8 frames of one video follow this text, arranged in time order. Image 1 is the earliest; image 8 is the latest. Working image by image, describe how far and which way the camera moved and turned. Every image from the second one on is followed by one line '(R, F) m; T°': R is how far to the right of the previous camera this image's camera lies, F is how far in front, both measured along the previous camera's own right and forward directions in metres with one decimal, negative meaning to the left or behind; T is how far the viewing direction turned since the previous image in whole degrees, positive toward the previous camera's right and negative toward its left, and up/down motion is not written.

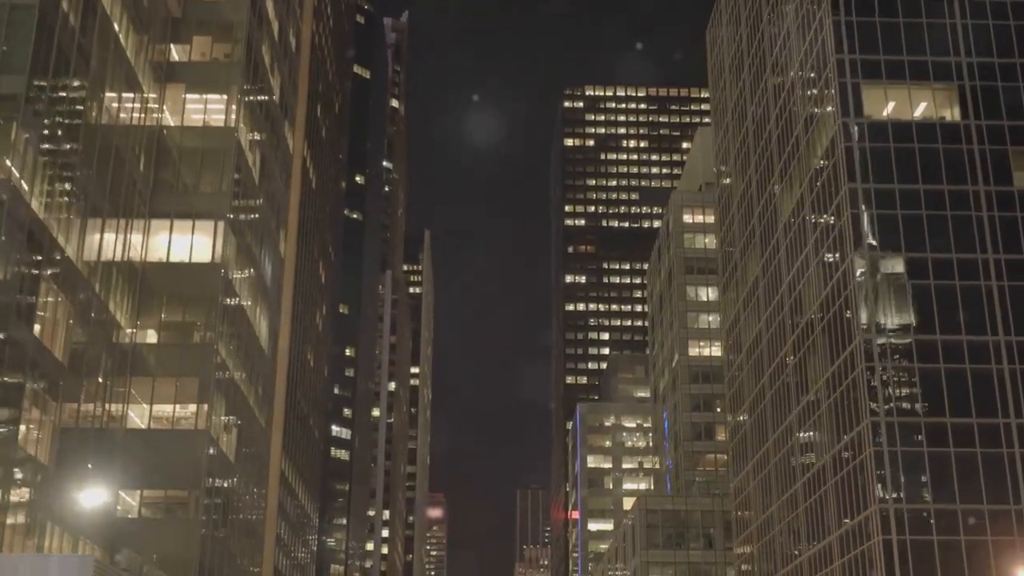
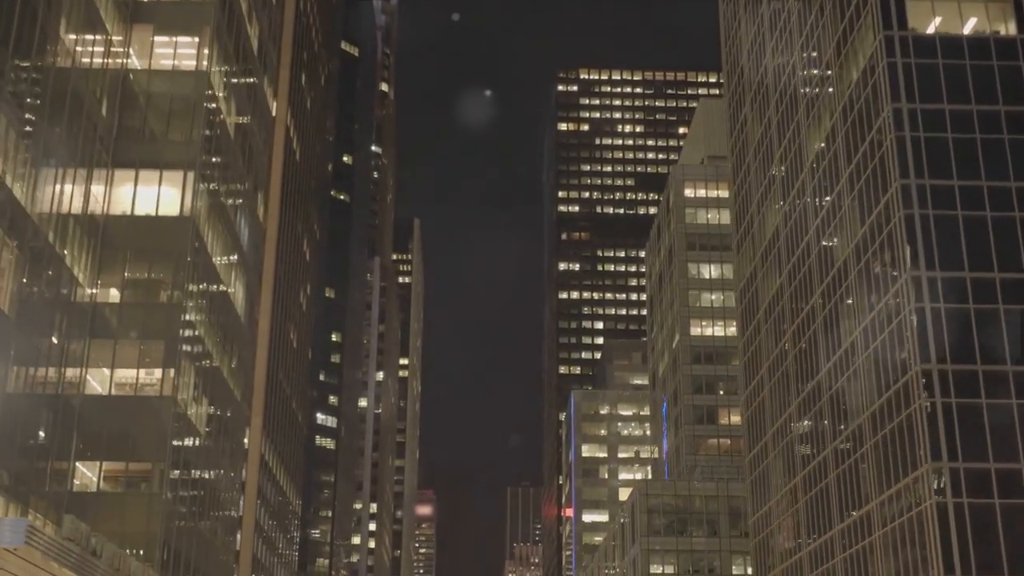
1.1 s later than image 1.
(-0.3, +7.5) m; 0°
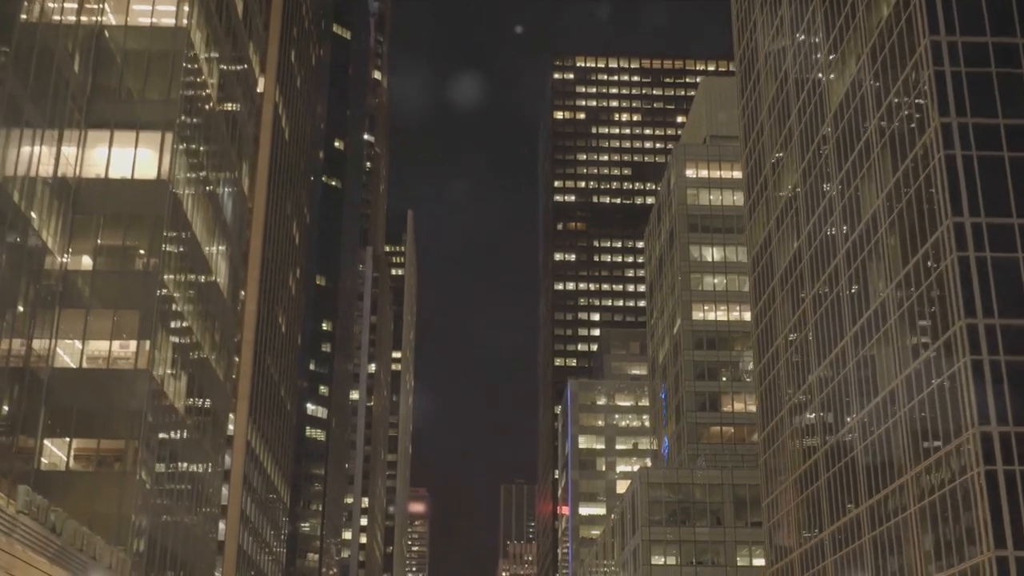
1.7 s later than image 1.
(-0.3, +5.0) m; 0°
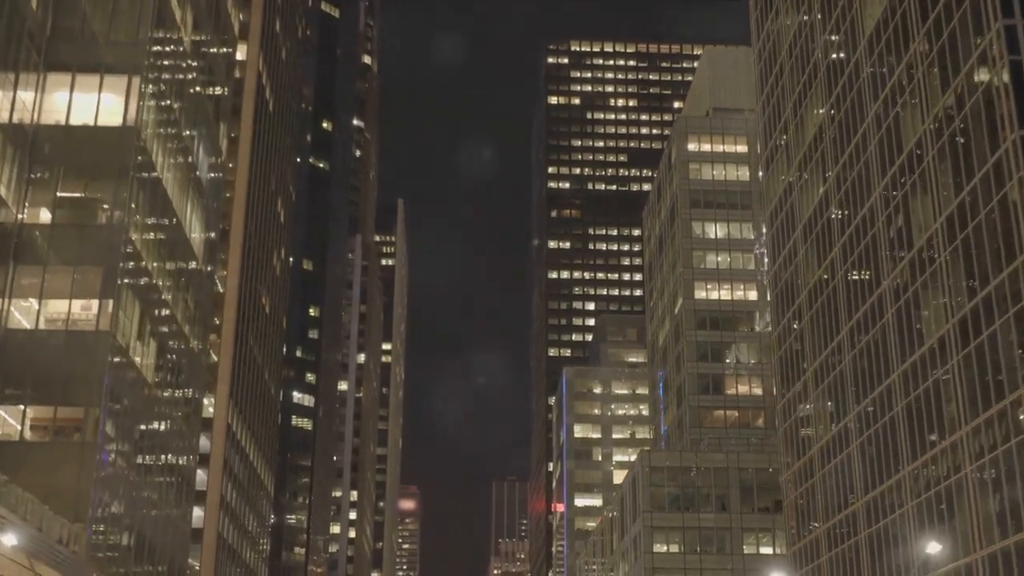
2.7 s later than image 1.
(-0.3, +6.3) m; 0°
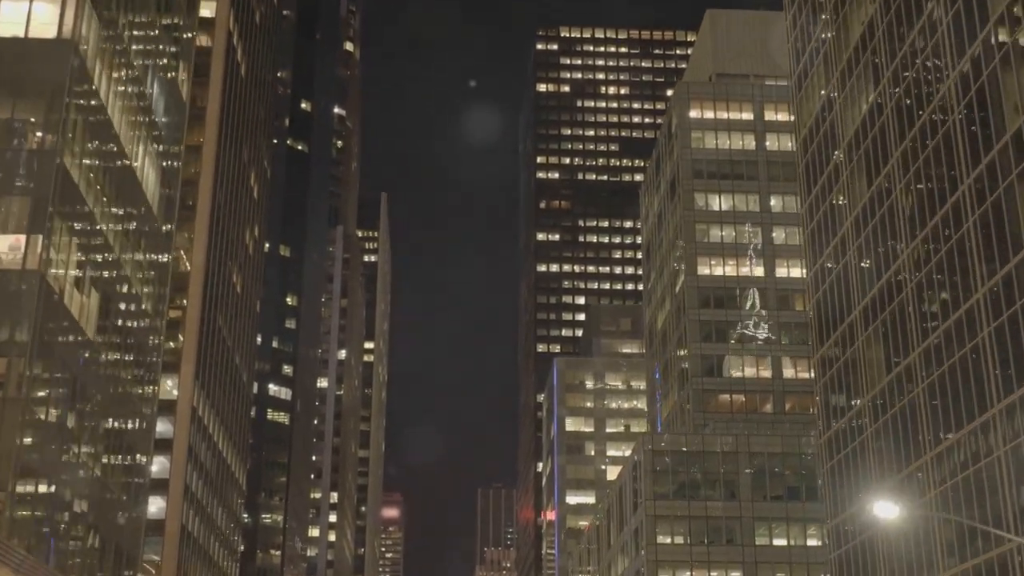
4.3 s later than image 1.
(-0.5, +9.6) m; +1°
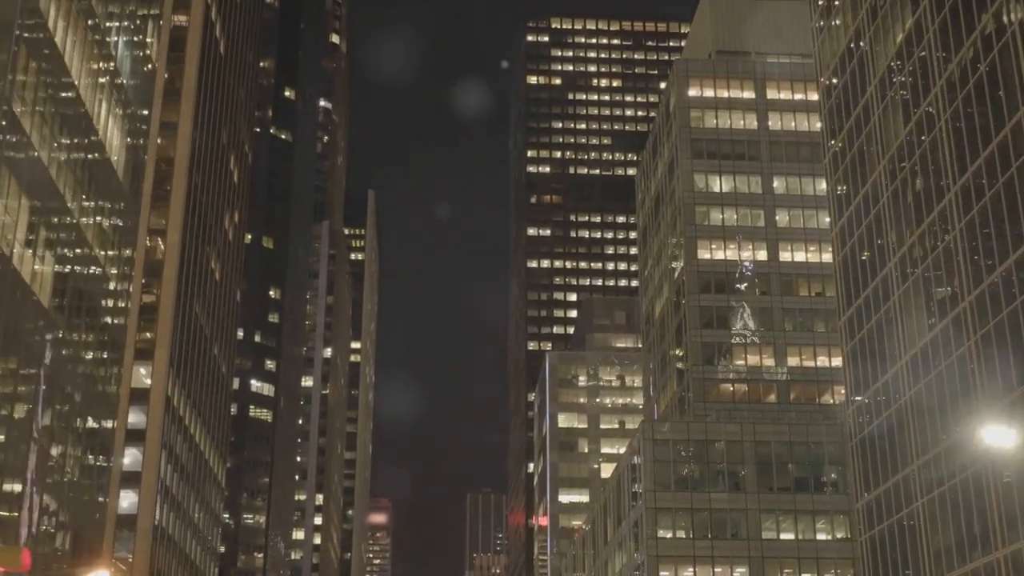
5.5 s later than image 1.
(-0.3, +5.8) m; +1°
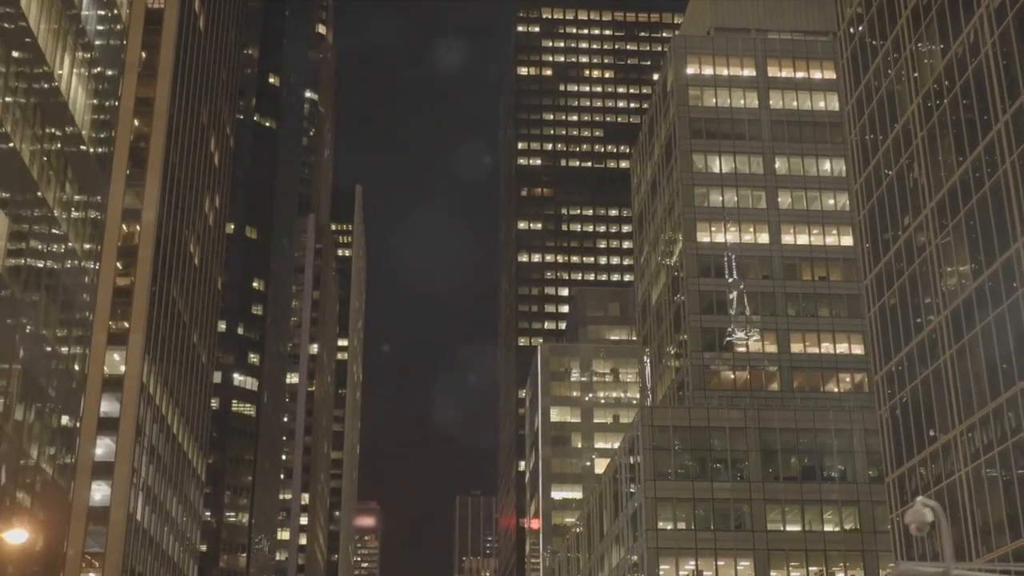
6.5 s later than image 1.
(-0.3, +4.9) m; +1°
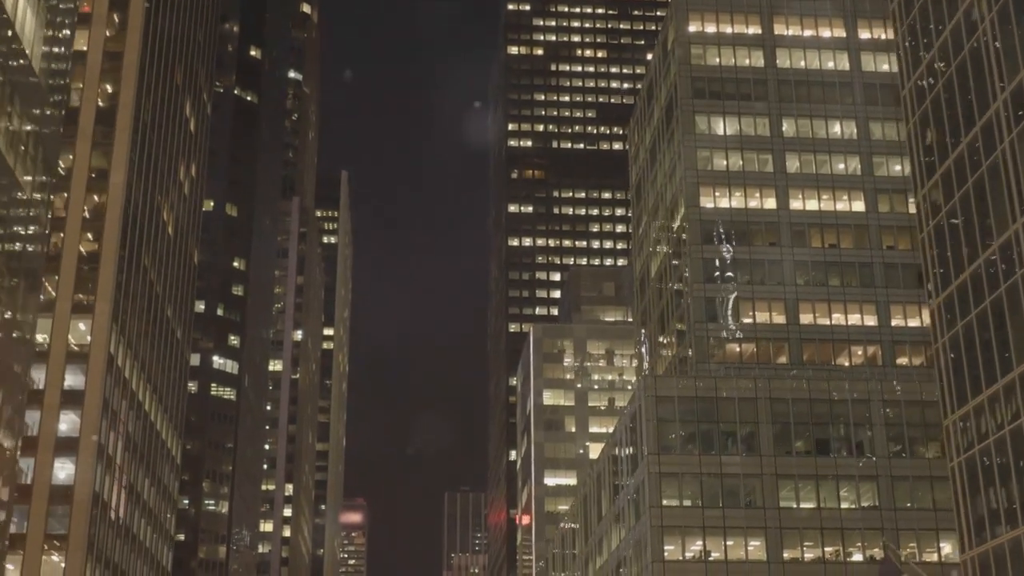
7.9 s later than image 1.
(-0.4, +6.6) m; +1°
